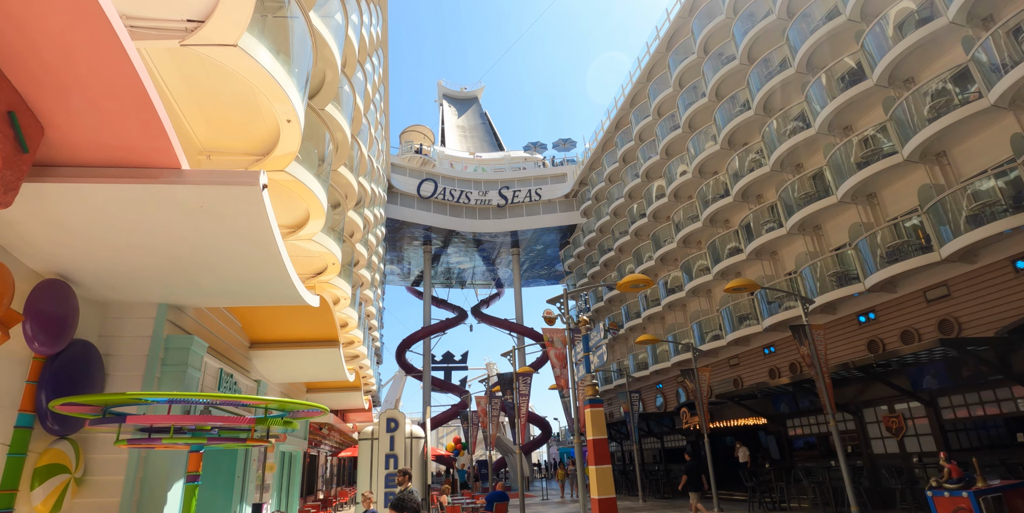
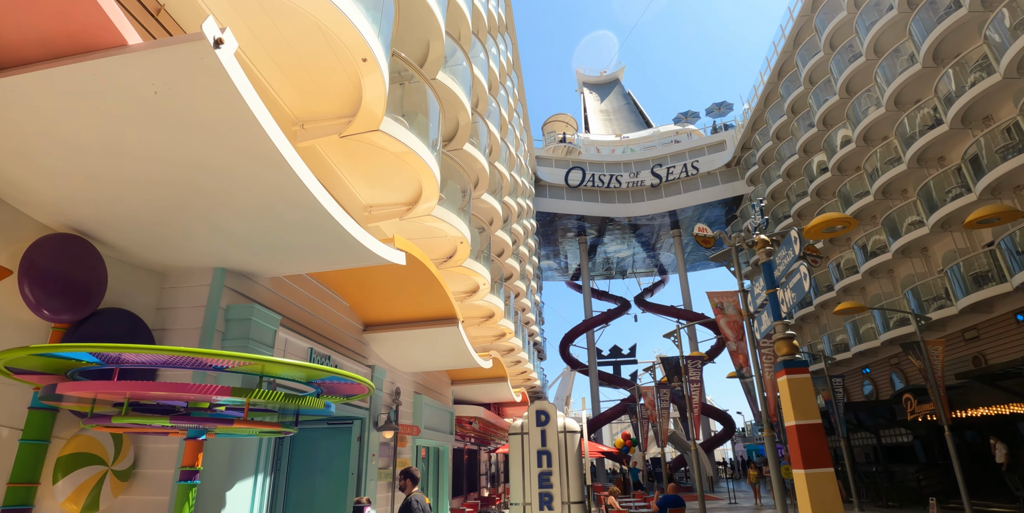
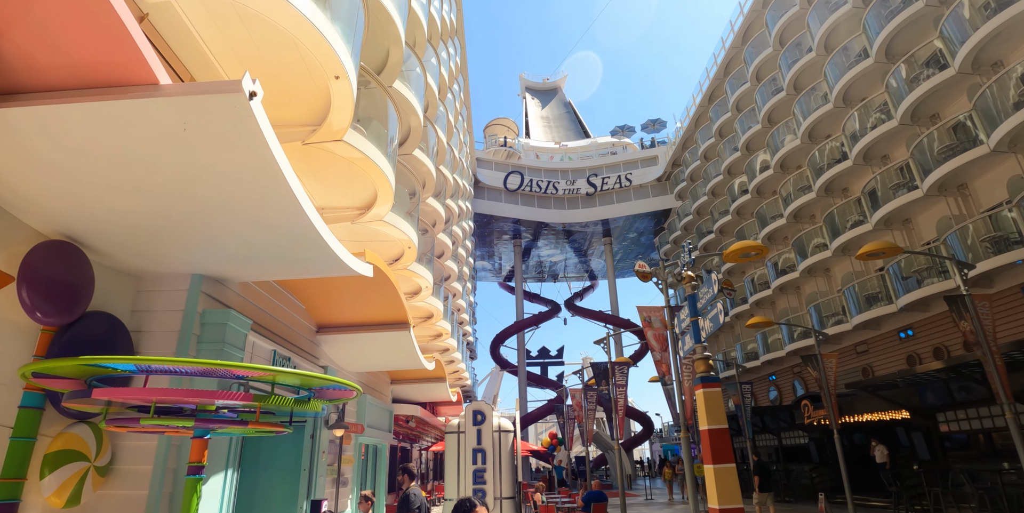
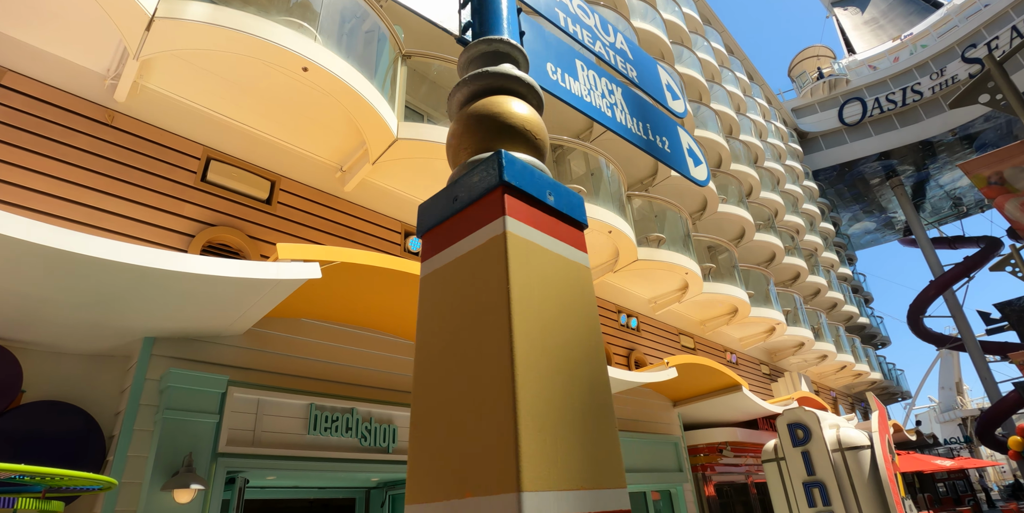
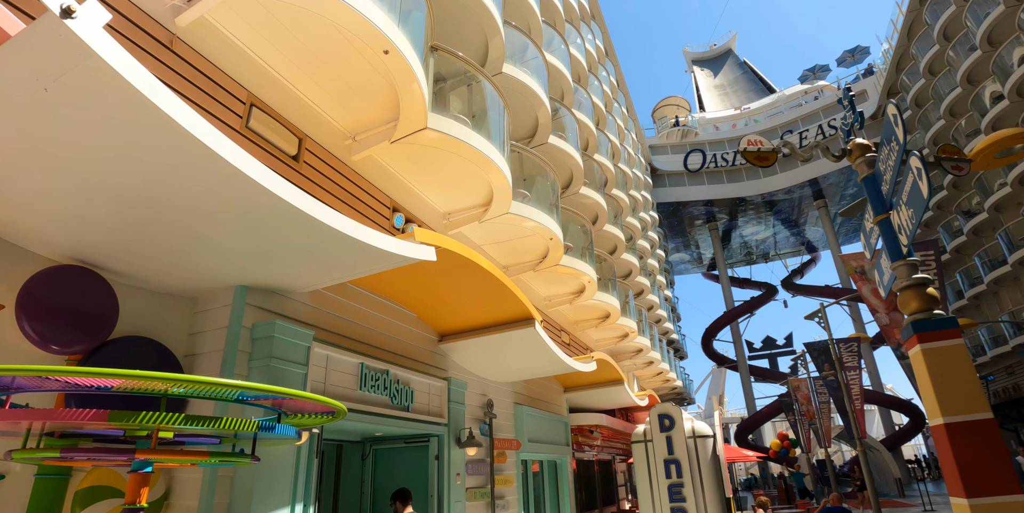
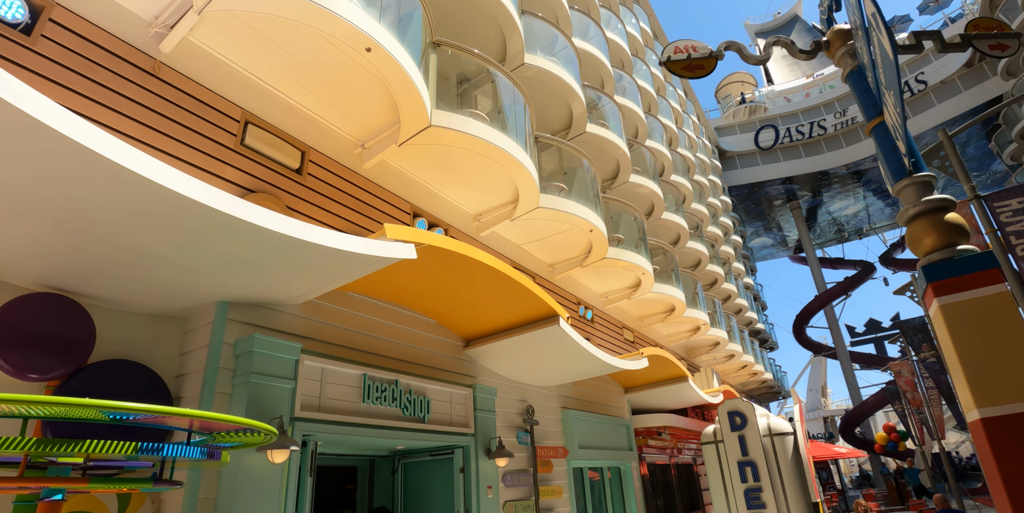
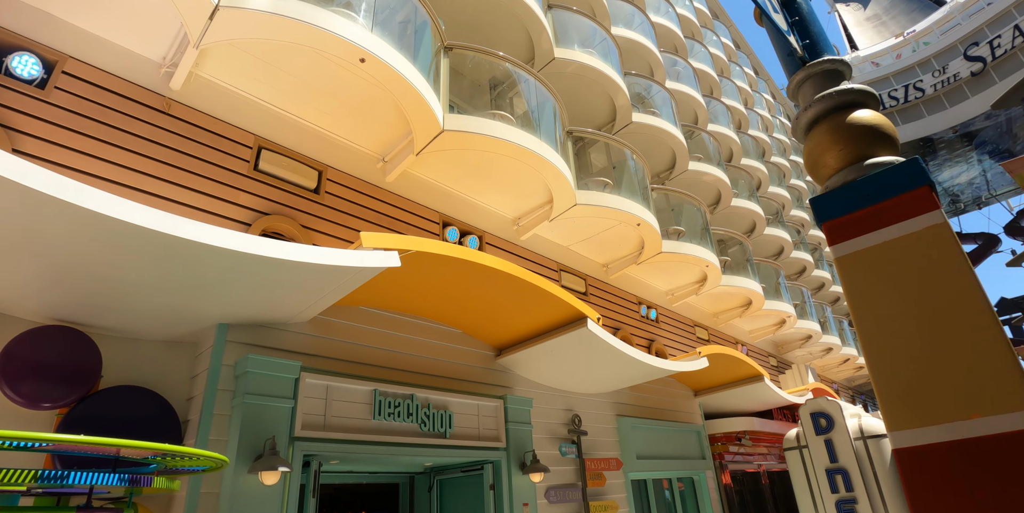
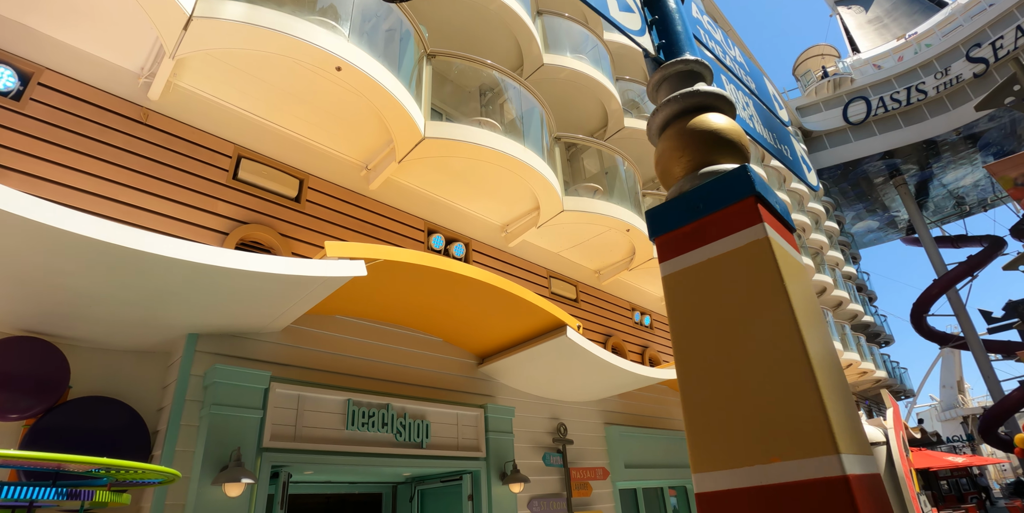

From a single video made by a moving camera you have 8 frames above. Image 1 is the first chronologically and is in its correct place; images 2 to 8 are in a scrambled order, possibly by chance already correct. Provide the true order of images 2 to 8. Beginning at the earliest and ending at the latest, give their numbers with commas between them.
3, 2, 5, 6, 7, 8, 4
